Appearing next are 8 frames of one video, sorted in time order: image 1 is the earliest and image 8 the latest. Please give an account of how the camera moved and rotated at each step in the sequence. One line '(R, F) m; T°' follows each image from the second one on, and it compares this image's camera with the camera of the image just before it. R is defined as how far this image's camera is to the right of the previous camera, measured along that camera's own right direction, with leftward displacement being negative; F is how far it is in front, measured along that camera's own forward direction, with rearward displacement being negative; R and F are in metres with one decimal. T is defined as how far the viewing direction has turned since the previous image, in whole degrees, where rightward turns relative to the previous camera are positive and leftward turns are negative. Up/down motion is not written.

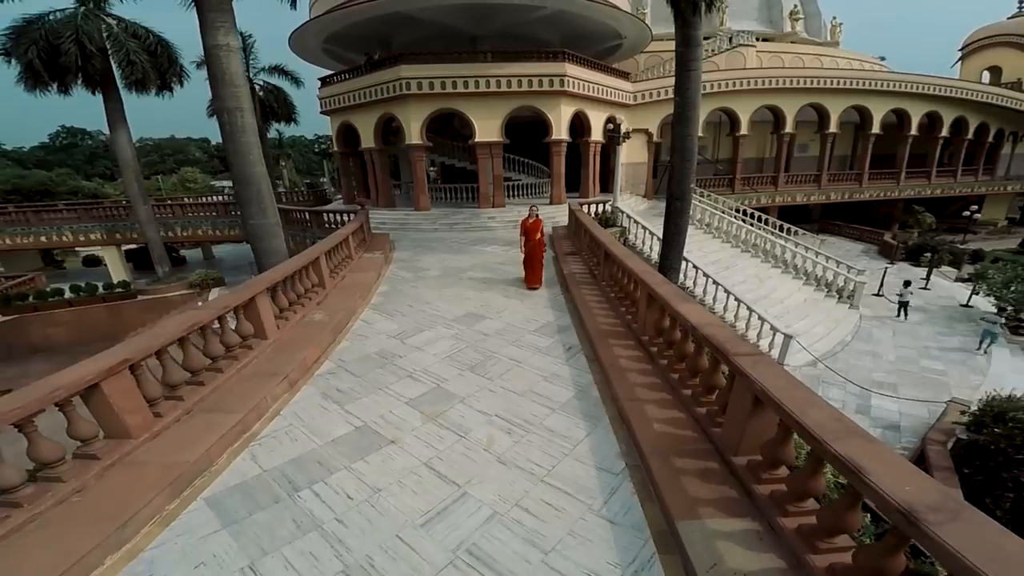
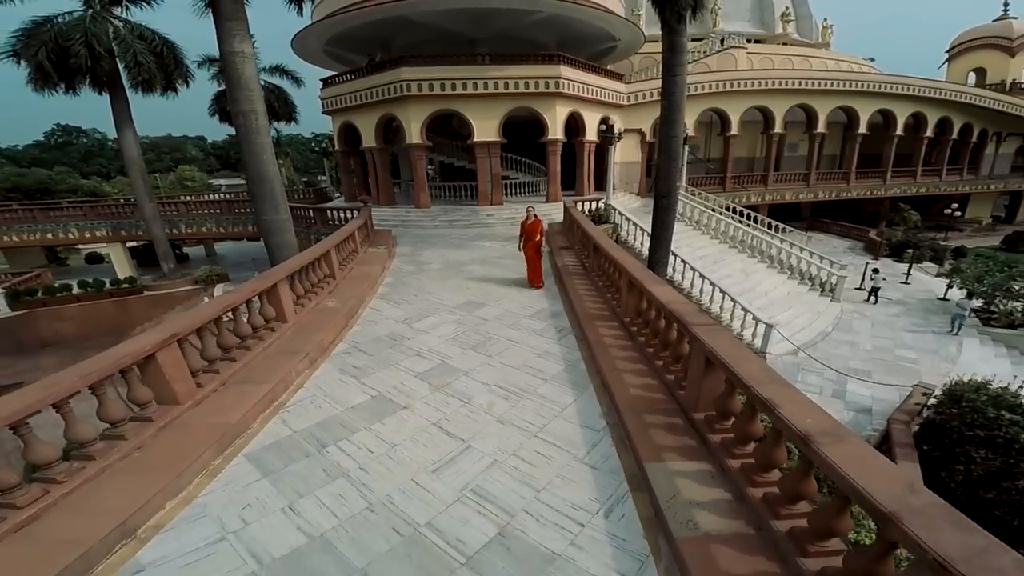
(0.0, -0.4) m; 0°
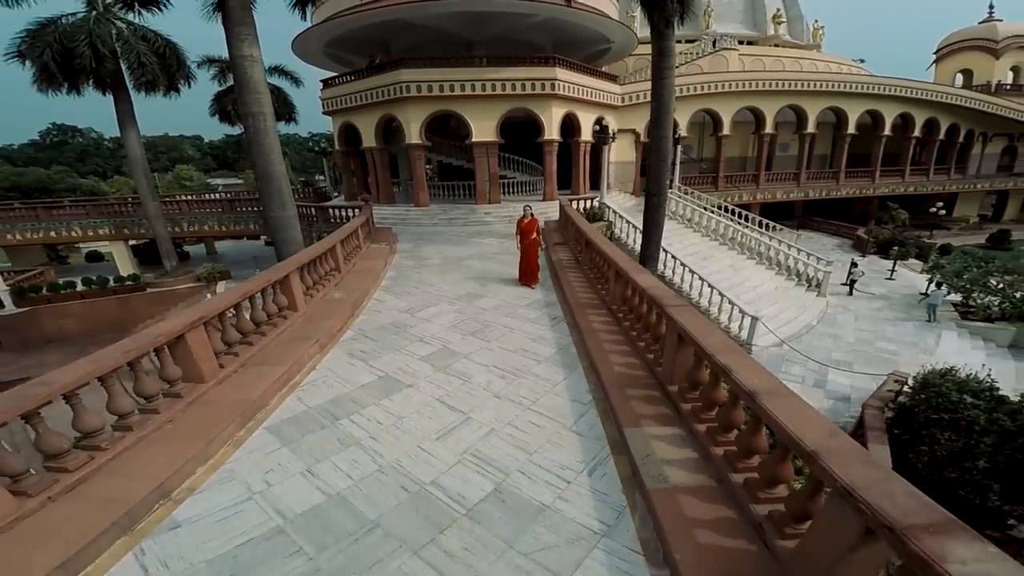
(0.0, -0.3) m; 0°
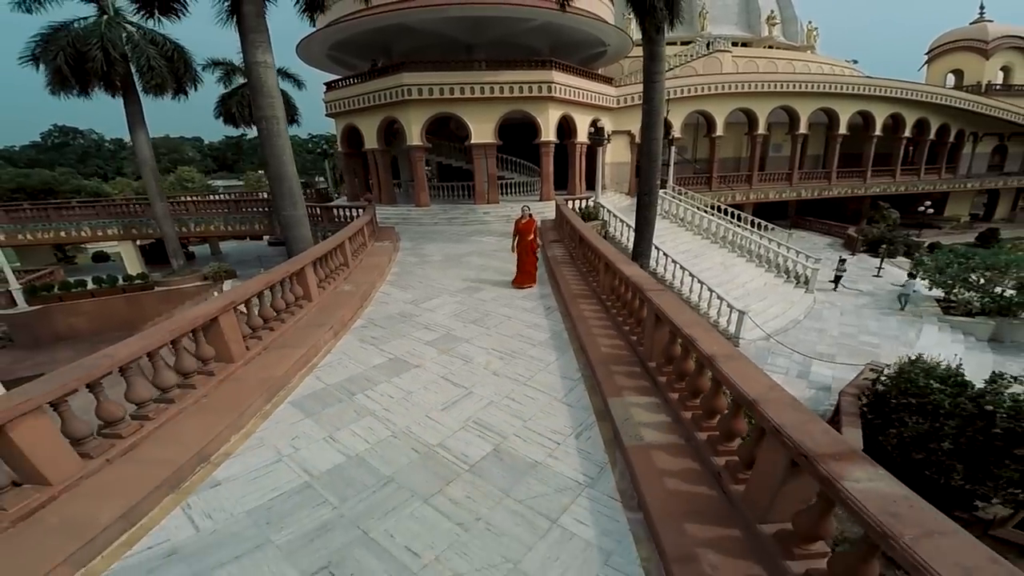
(0.0, -0.4) m; 0°
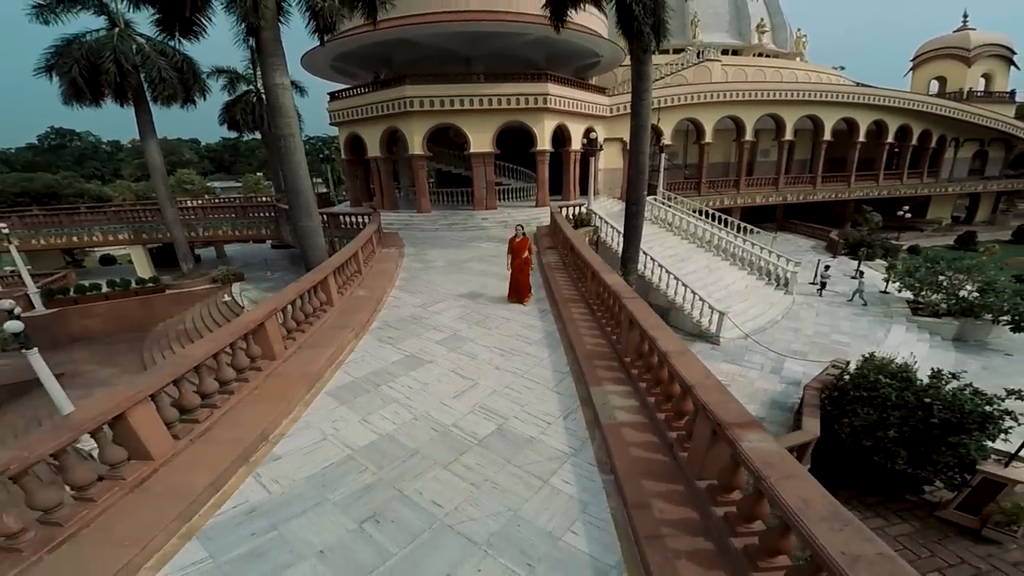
(0.0, -0.7) m; 0°
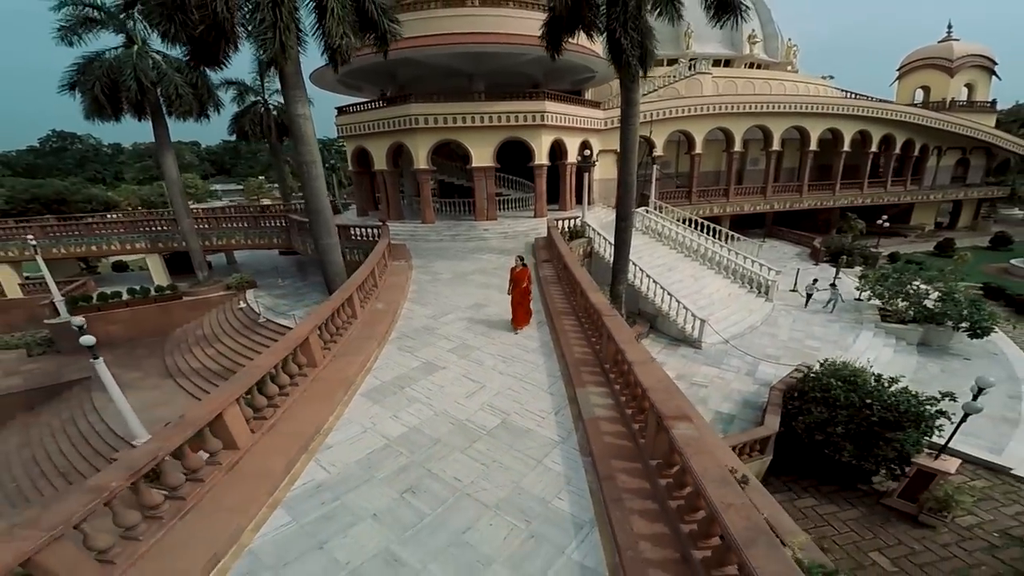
(0.0, -0.8) m; 0°
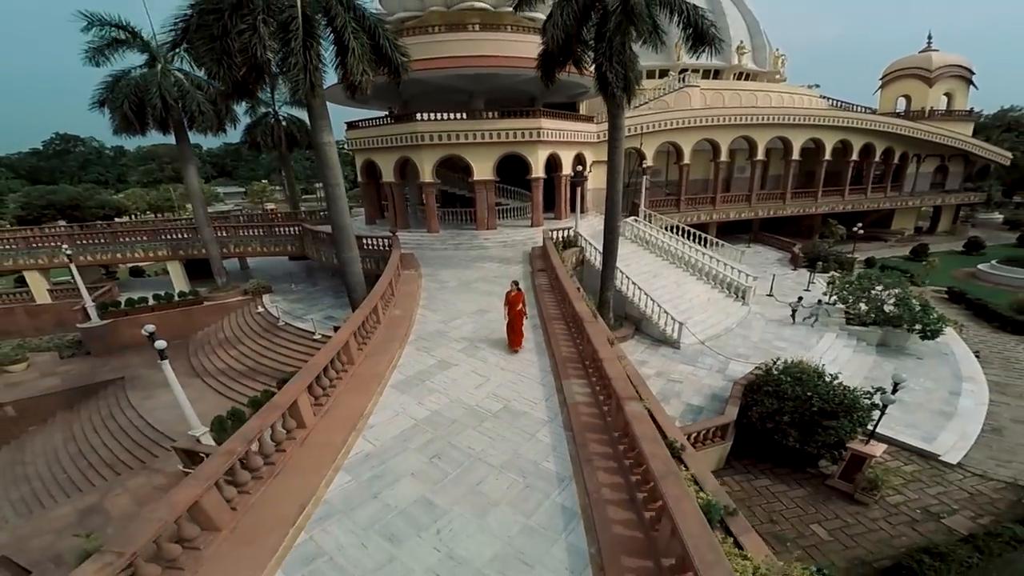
(0.0, -1.2) m; 0°
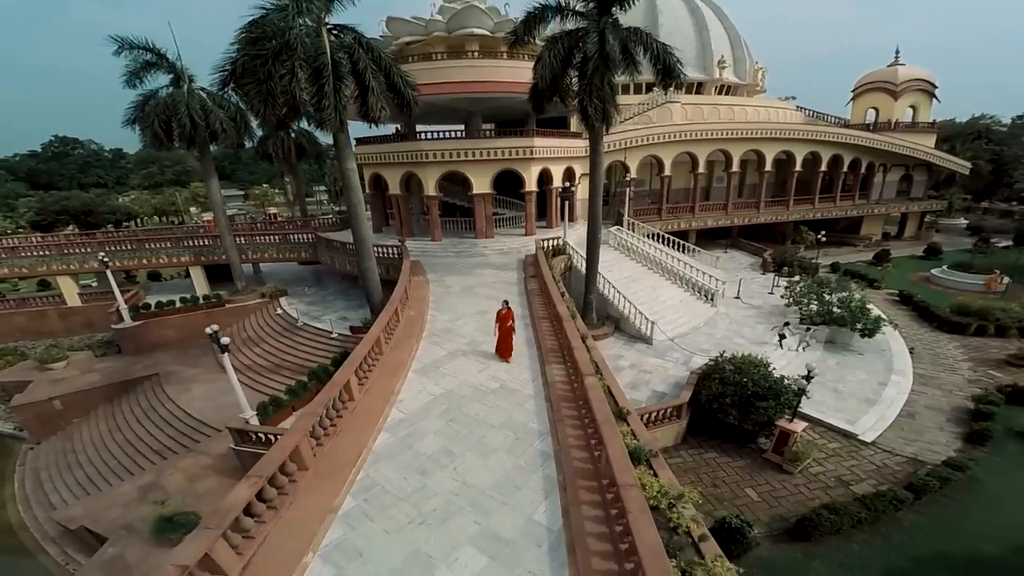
(0.0, -1.7) m; +1°
